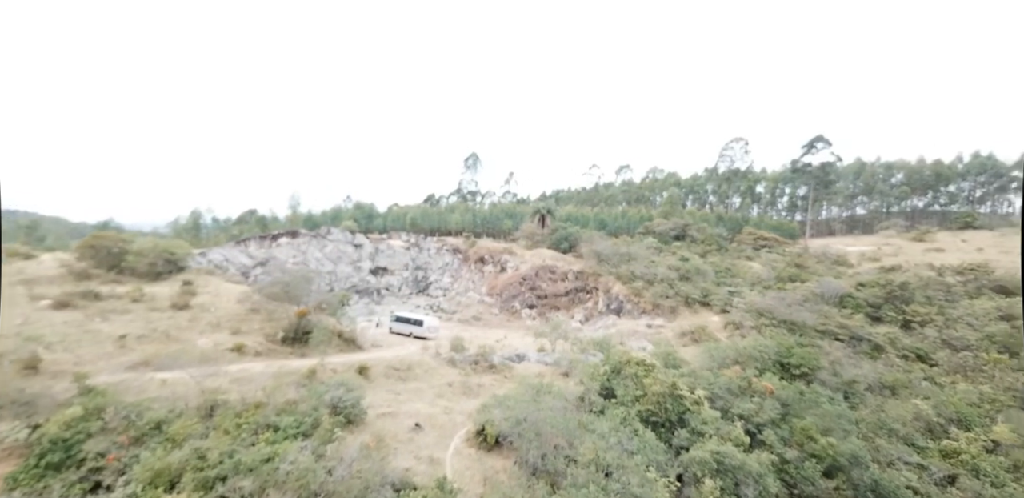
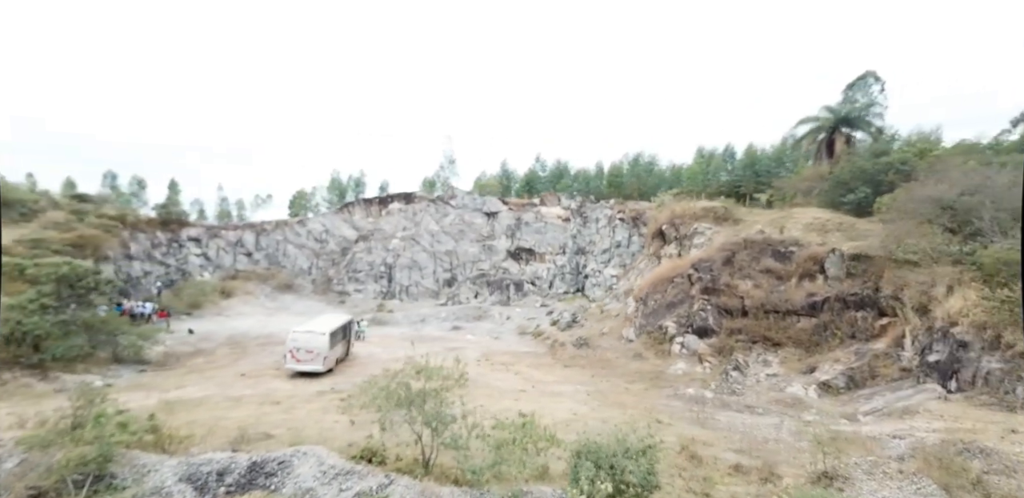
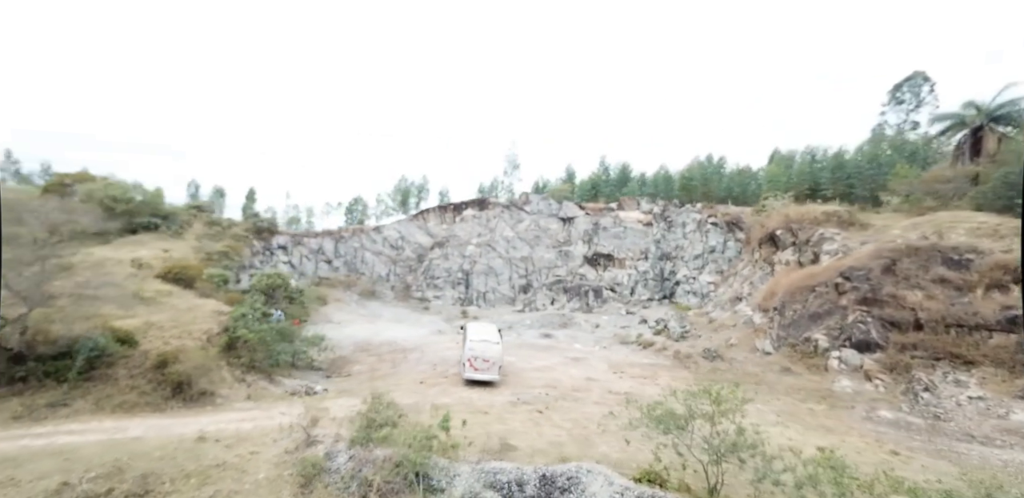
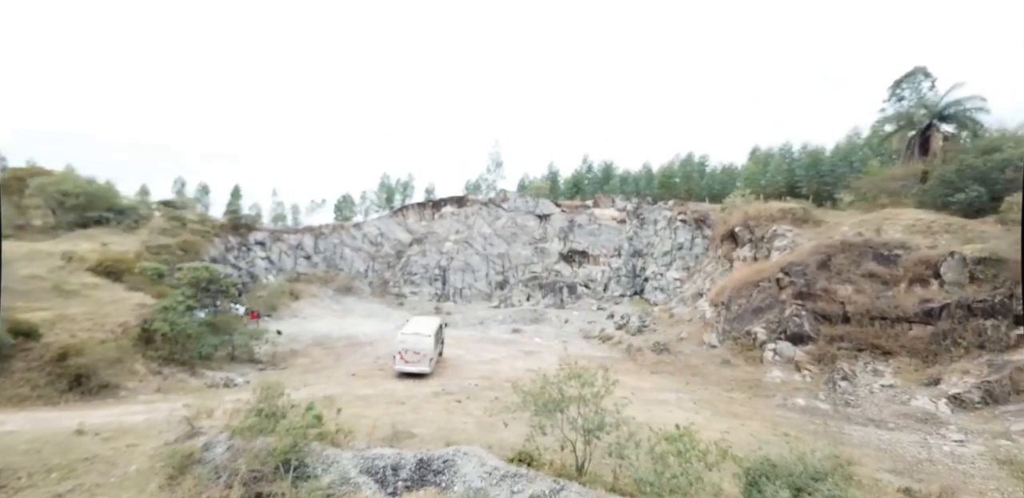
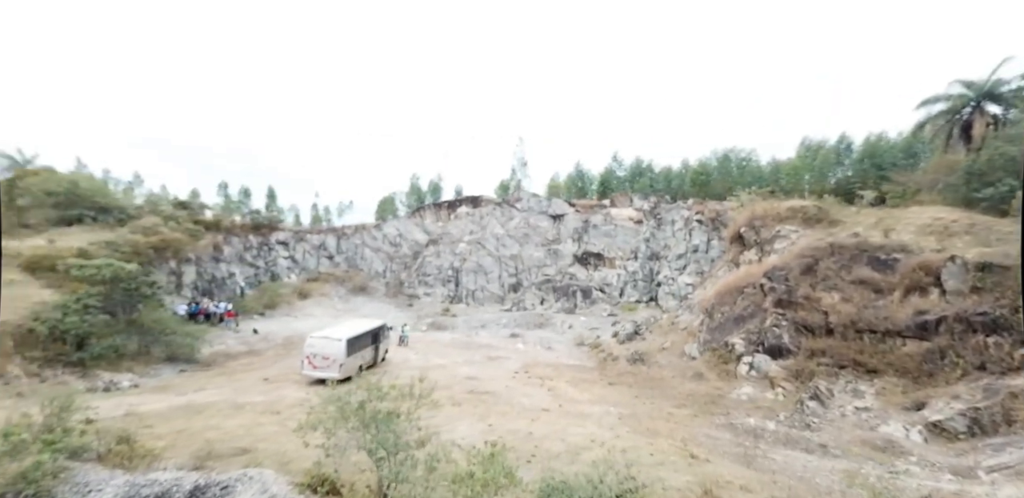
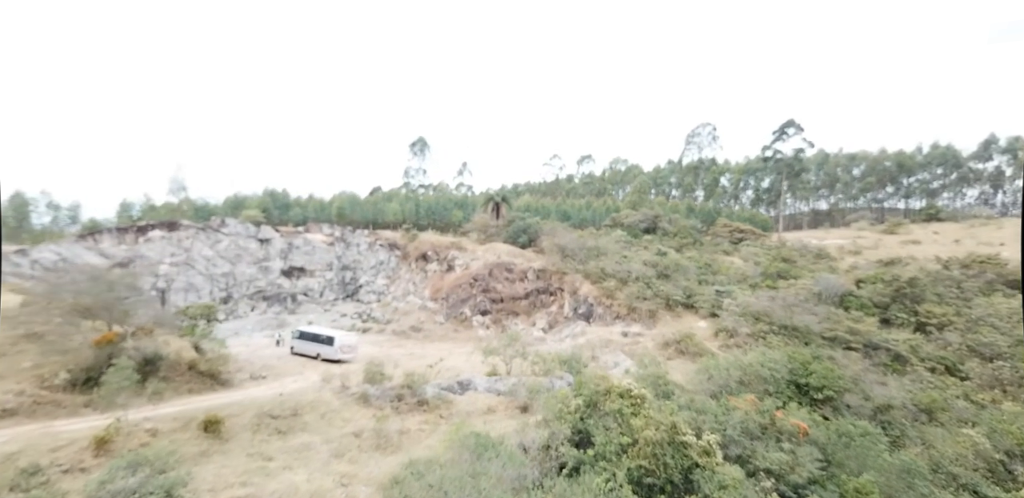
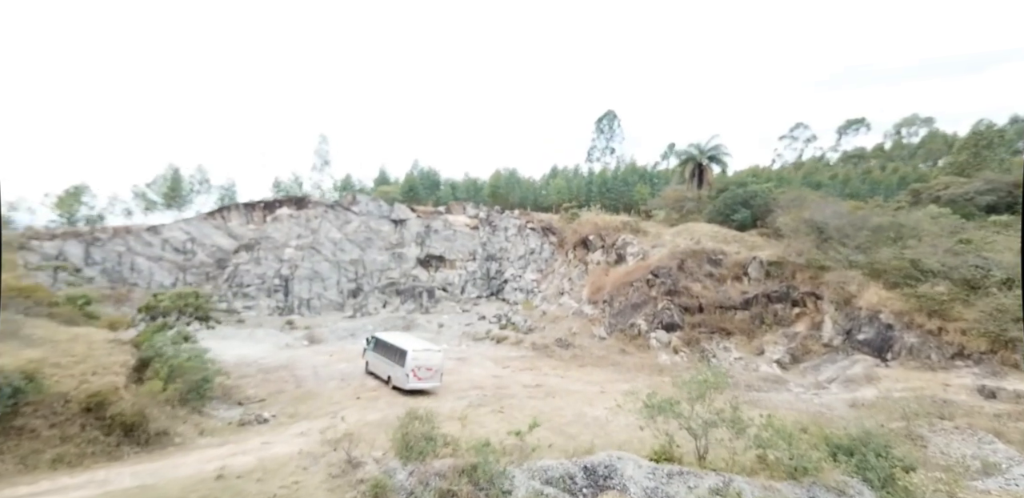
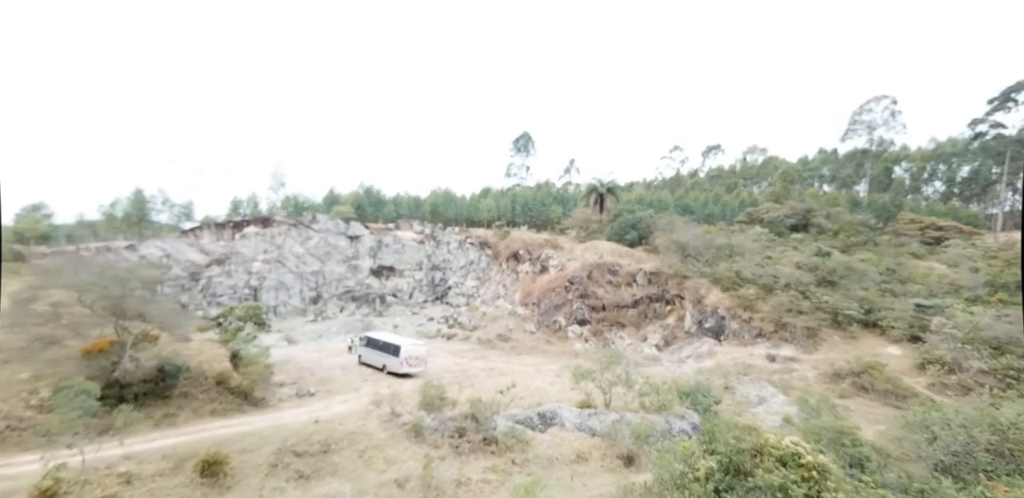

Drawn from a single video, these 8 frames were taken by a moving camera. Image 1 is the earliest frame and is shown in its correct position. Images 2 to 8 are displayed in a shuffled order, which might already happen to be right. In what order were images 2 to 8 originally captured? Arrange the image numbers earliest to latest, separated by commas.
6, 8, 7, 3, 4, 2, 5
